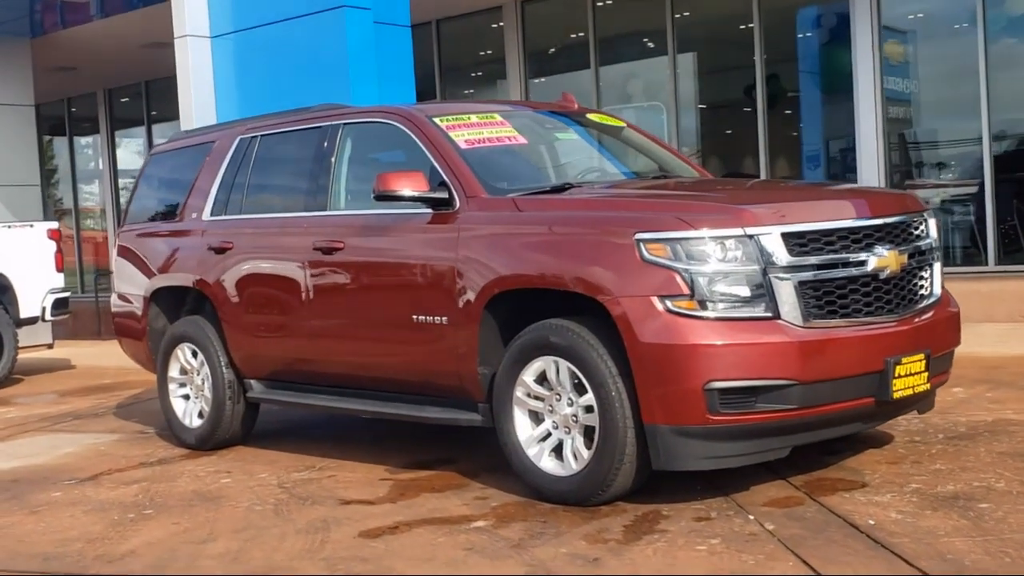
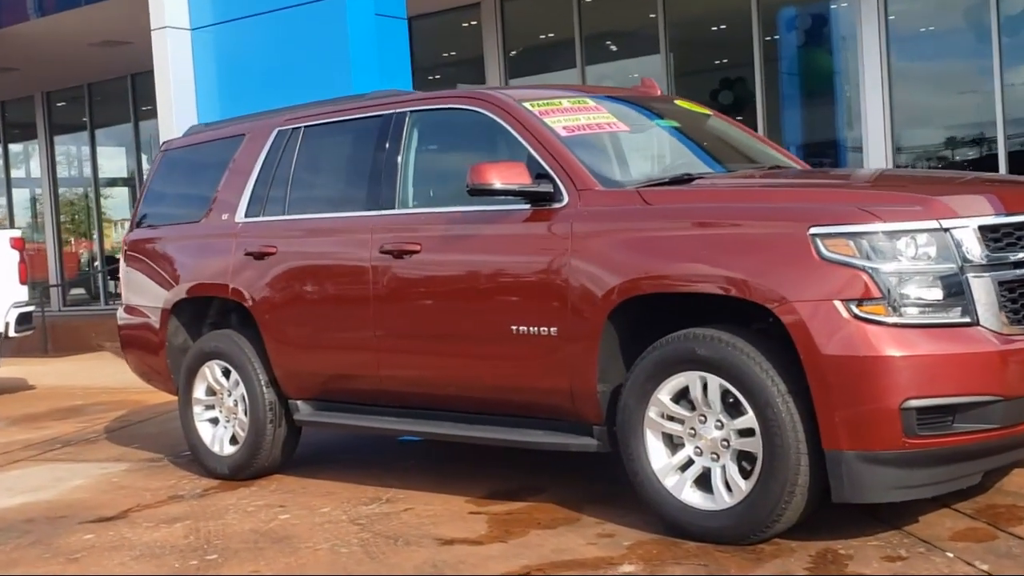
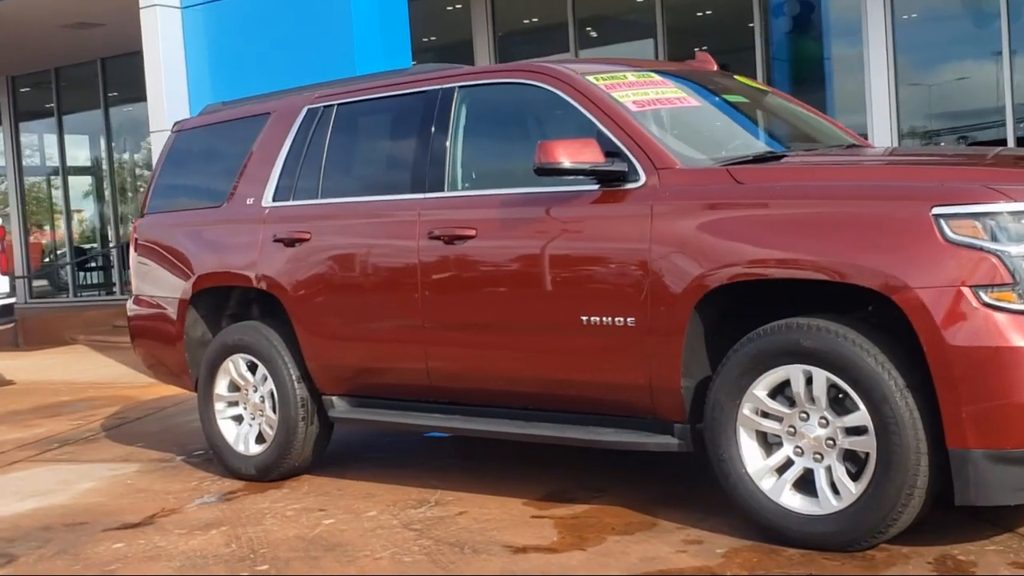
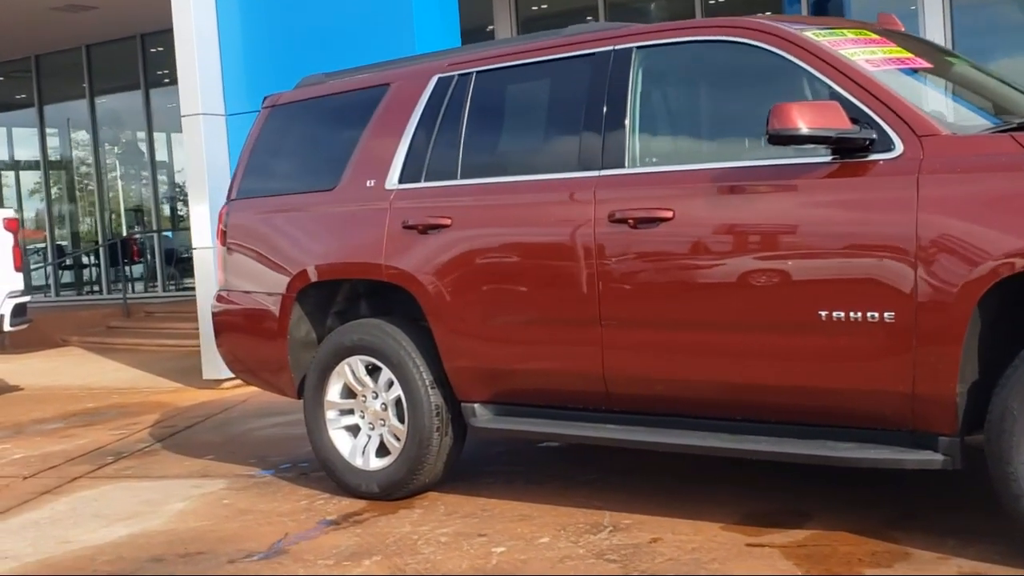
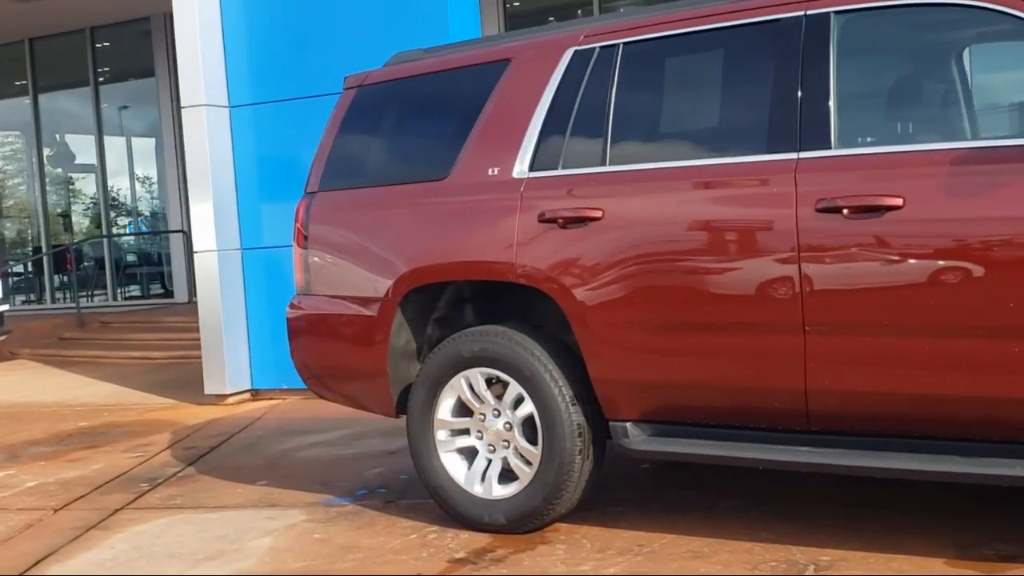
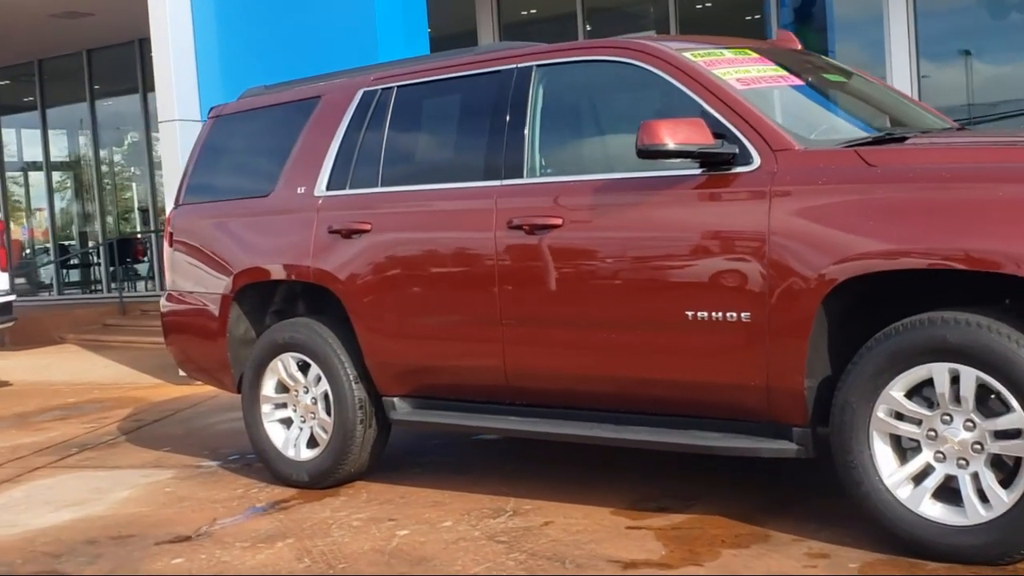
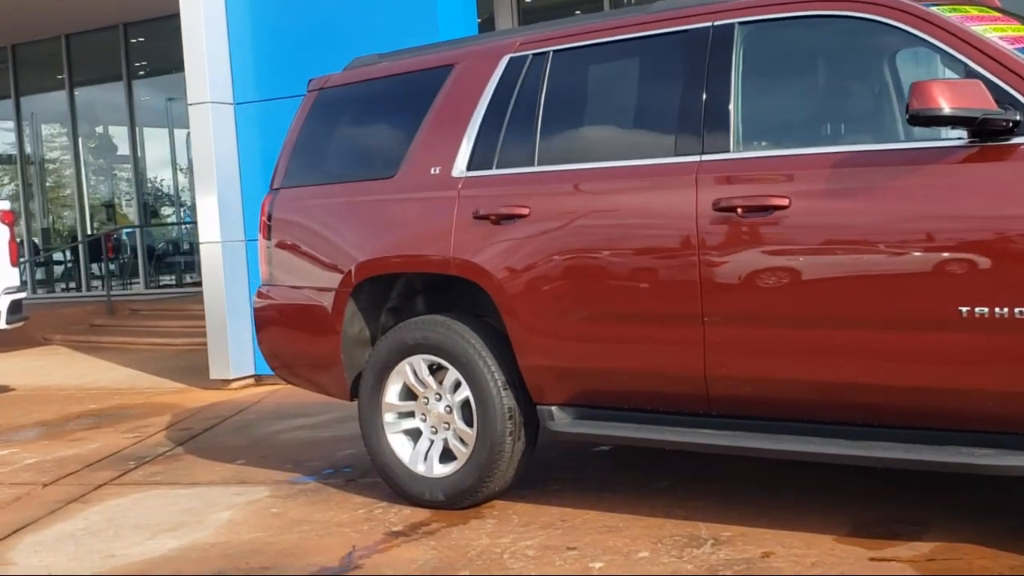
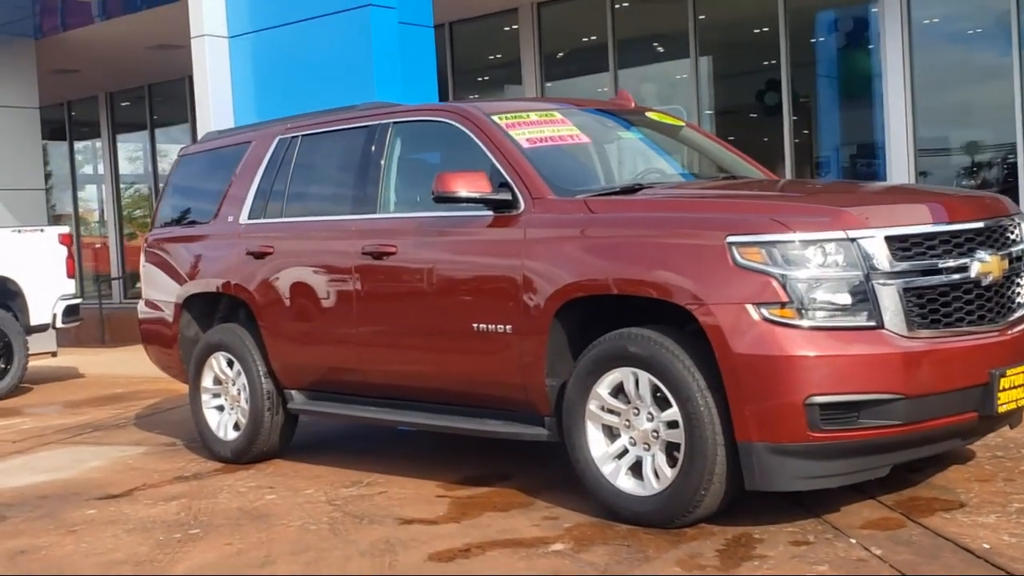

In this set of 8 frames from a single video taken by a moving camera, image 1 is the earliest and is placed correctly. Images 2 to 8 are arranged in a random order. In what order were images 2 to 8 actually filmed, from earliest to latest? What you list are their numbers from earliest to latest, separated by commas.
8, 2, 3, 6, 4, 7, 5
